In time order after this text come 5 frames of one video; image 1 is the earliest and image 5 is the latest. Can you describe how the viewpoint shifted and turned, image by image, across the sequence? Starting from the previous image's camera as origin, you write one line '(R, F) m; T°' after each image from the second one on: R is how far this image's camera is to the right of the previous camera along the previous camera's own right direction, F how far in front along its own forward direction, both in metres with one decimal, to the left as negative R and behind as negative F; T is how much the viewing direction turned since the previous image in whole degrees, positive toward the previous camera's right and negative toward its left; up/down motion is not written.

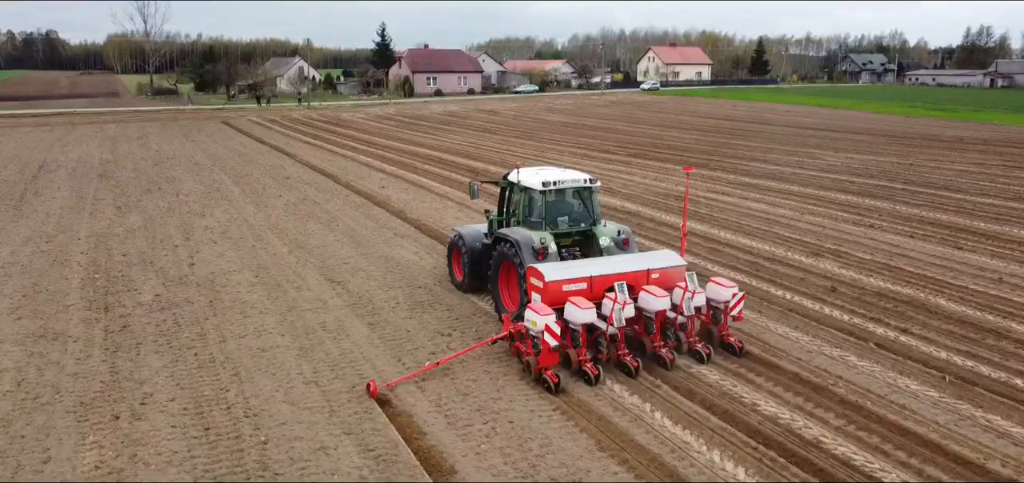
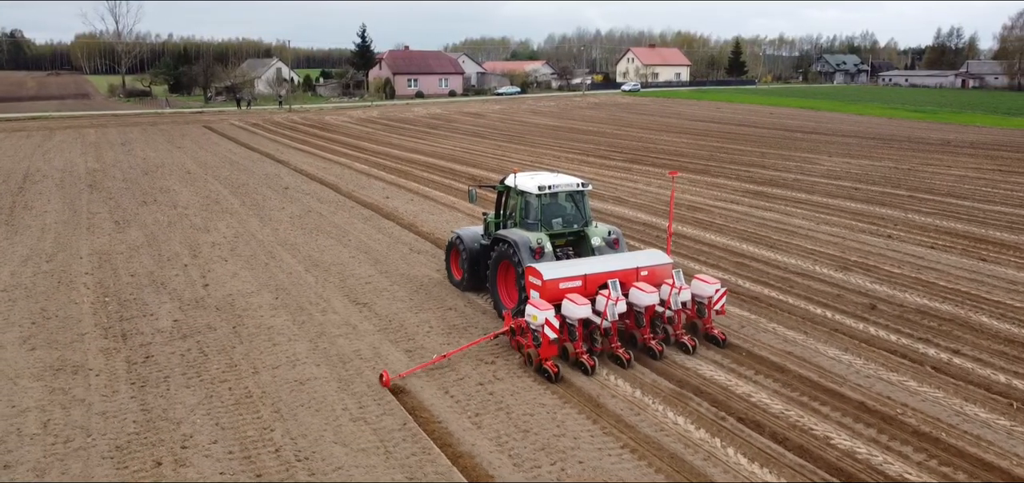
(-0.7, +0.3) m; +2°
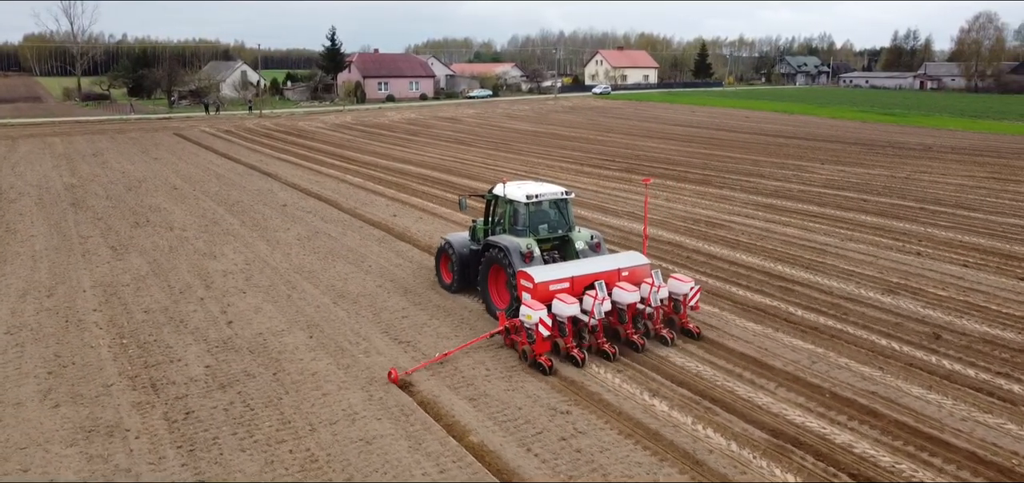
(-1.1, +0.6) m; +3°
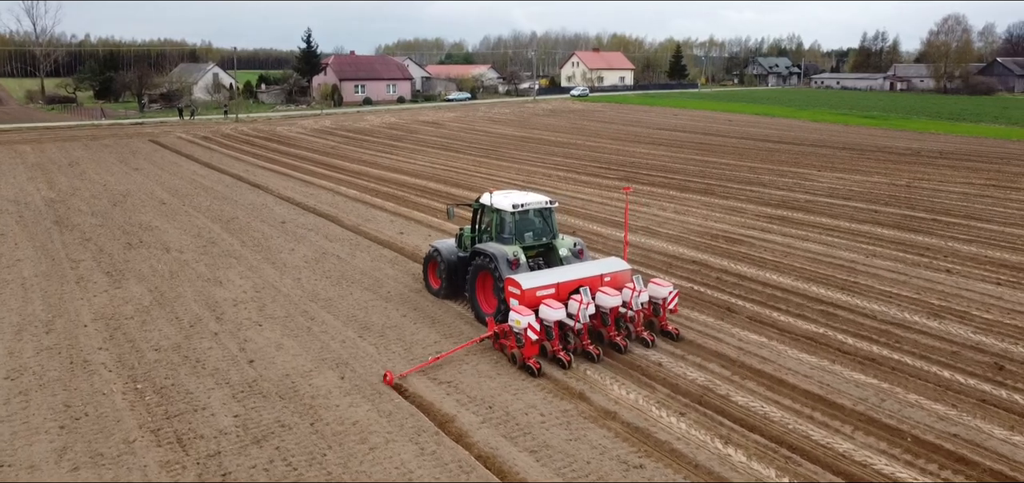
(-0.8, +0.6) m; +2°
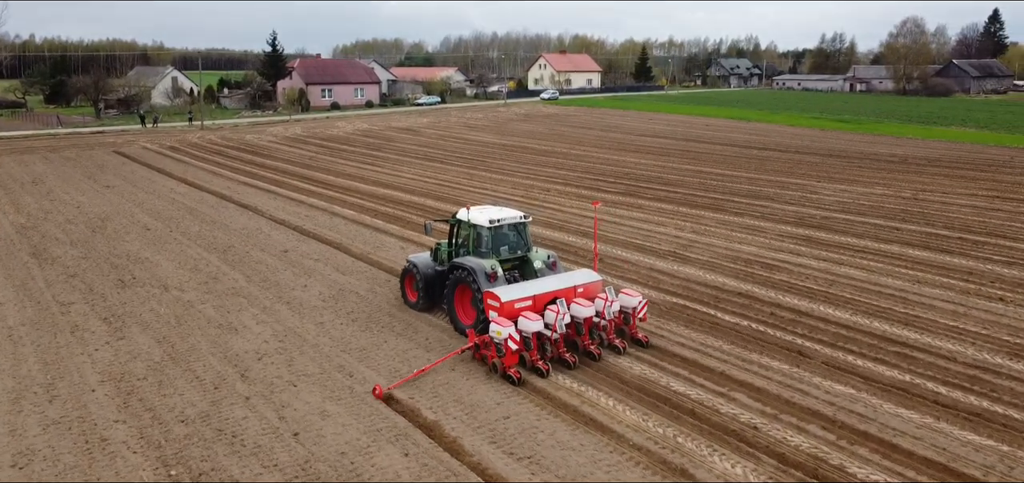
(-1.2, +1.0) m; +3°
